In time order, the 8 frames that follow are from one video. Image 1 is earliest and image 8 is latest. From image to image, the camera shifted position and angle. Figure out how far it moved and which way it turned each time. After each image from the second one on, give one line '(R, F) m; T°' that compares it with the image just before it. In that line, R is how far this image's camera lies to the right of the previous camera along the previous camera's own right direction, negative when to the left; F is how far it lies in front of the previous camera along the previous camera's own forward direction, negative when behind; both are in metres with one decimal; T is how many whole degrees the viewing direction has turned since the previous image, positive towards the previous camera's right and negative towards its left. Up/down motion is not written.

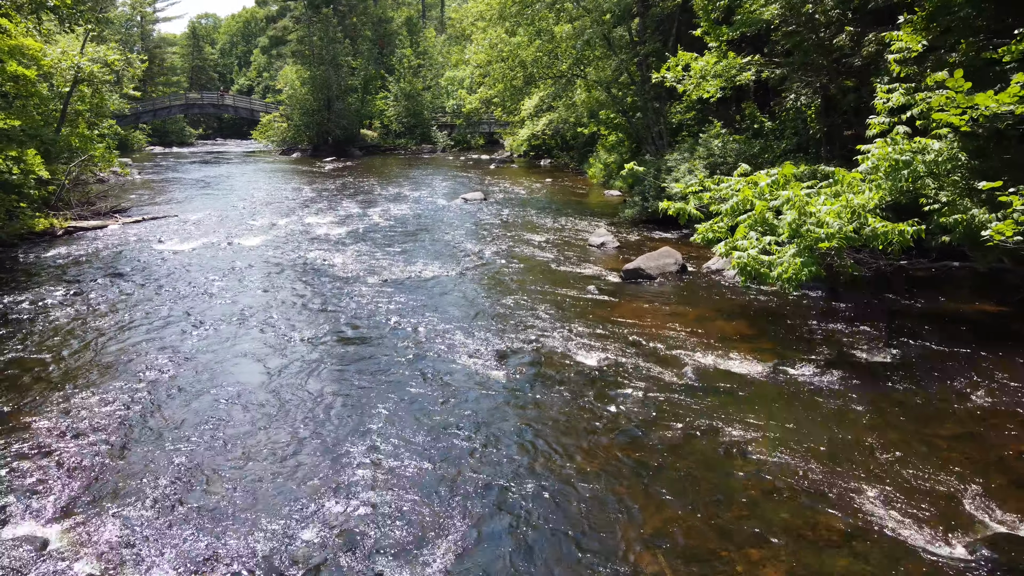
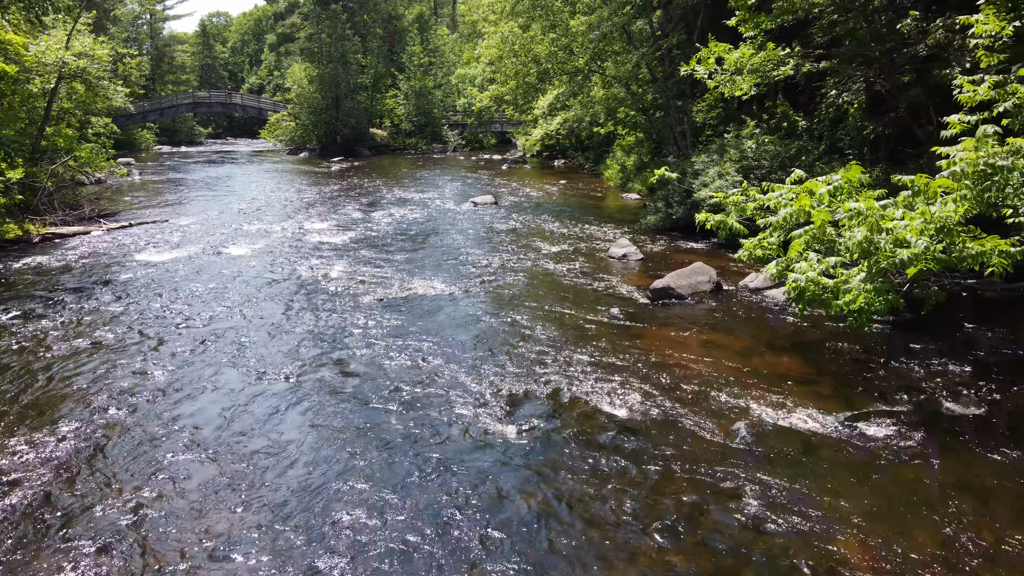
(0.0, +1.3) m; -1°
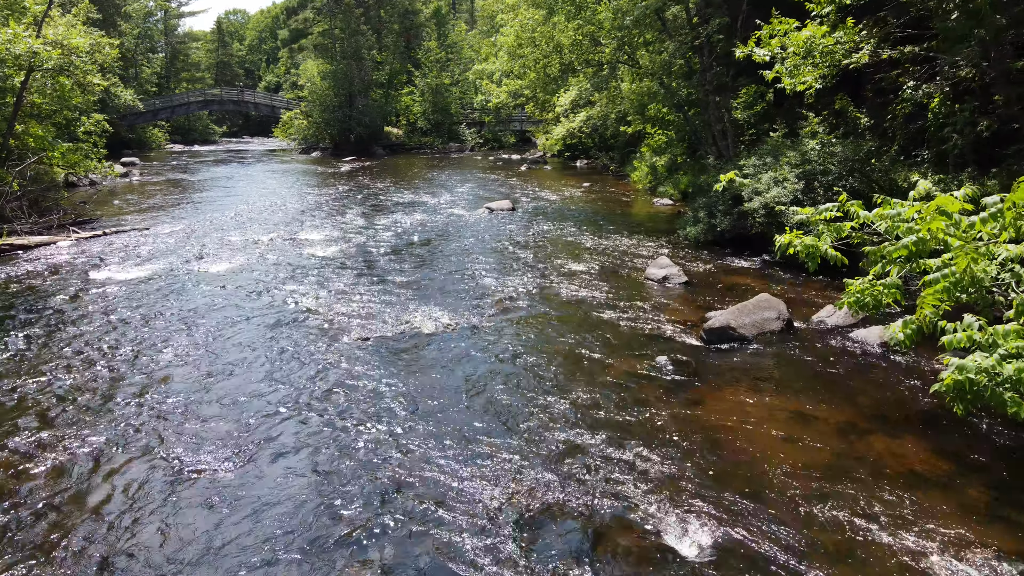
(0.0, +1.9) m; -1°
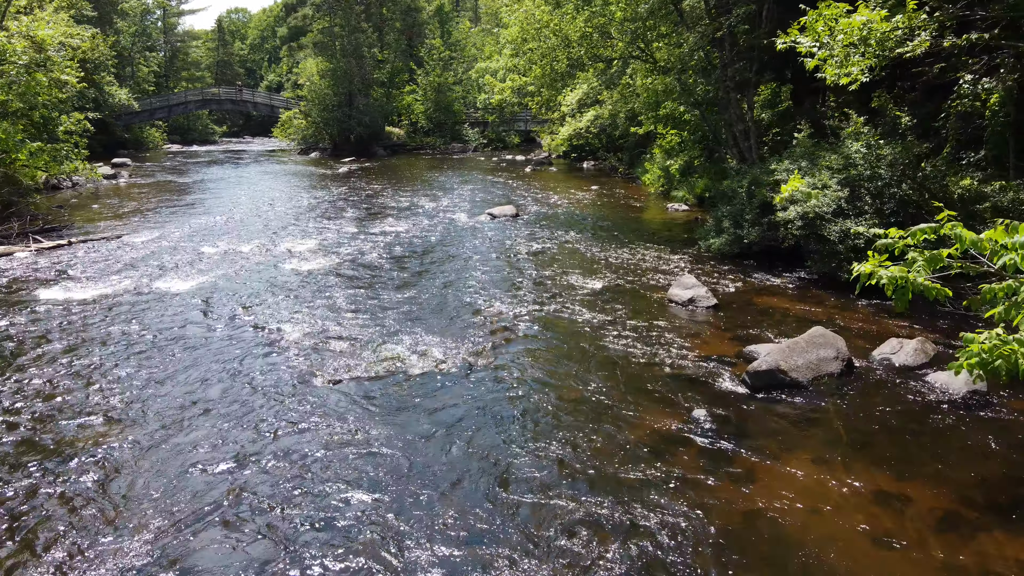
(0.0, +1.3) m; 0°
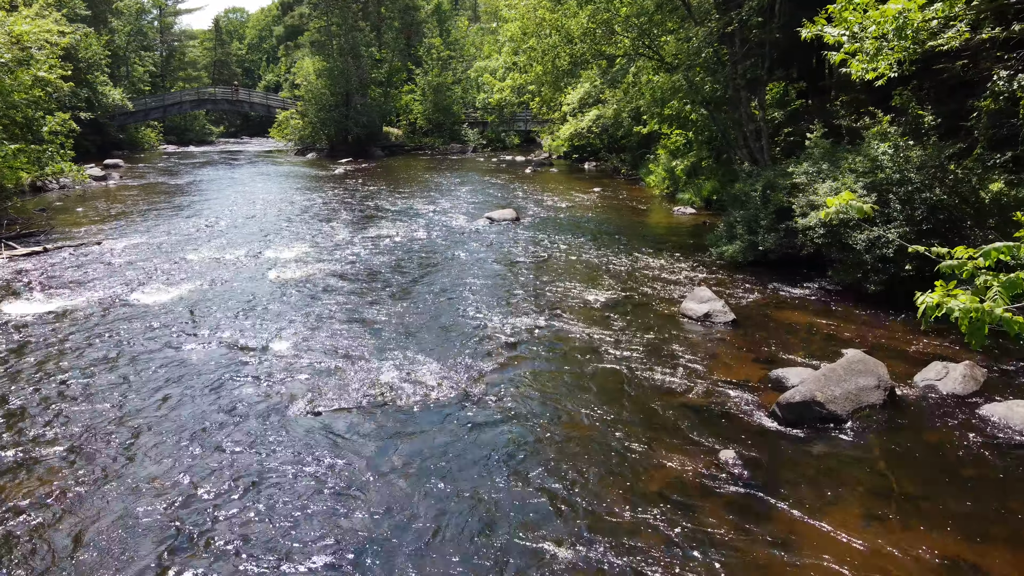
(0.0, +0.7) m; 0°
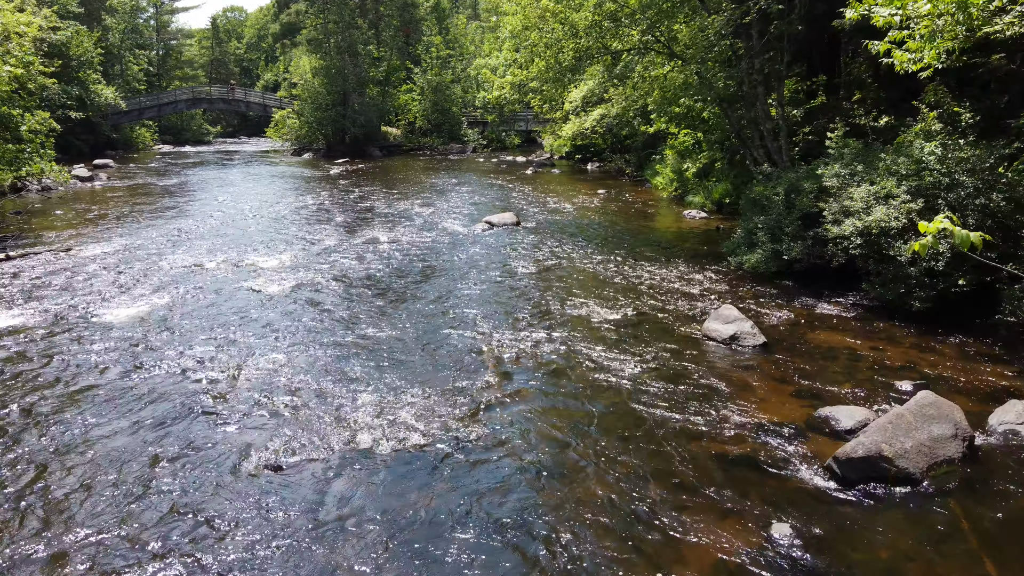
(0.0, +1.0) m; 0°
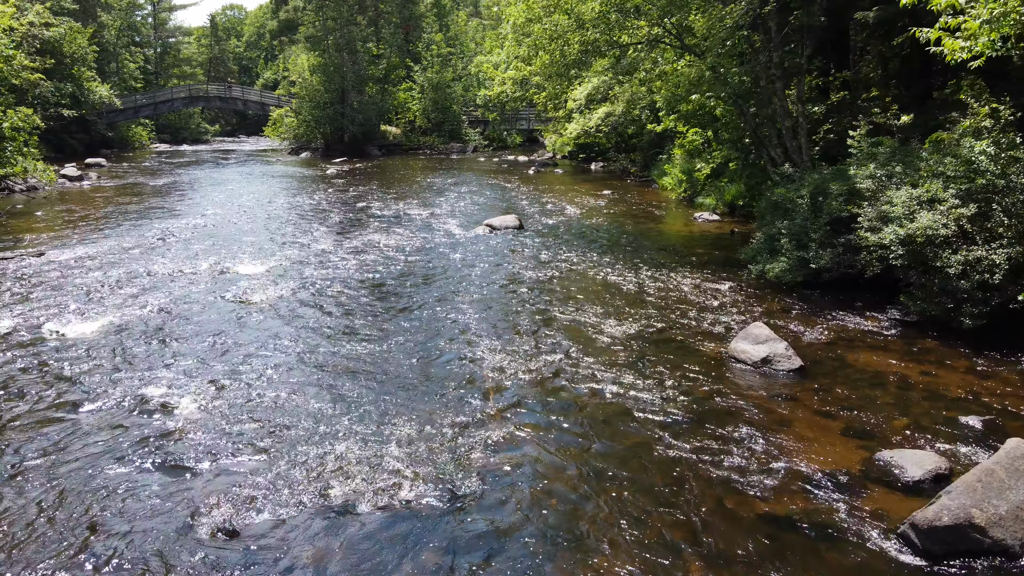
(0.0, +0.8) m; 0°
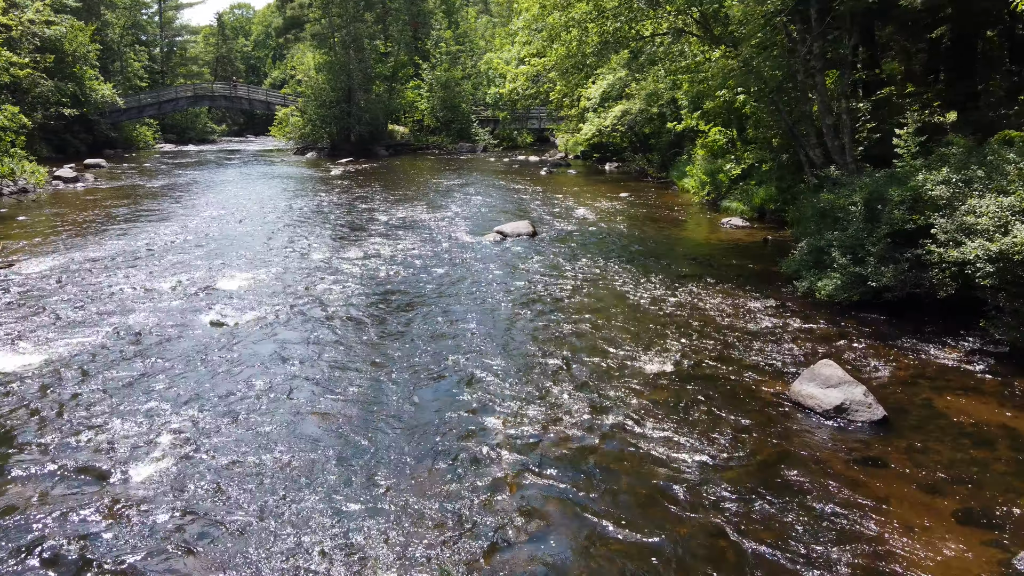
(-0.1, +1.1) m; -1°
